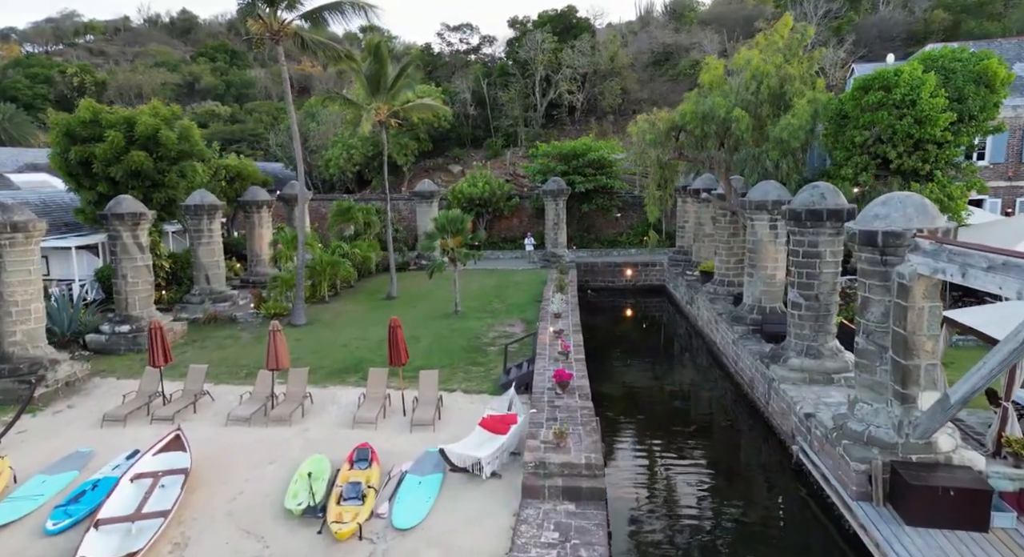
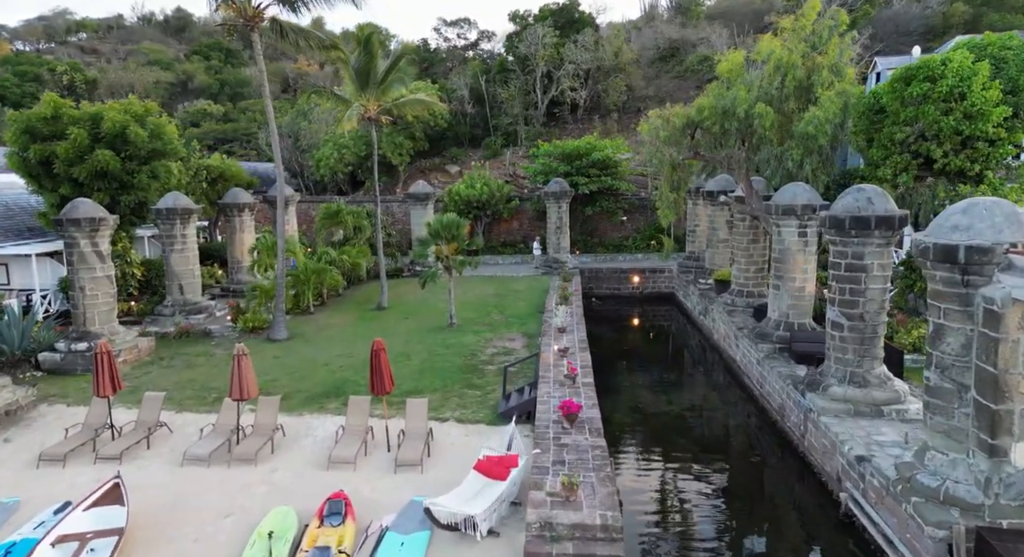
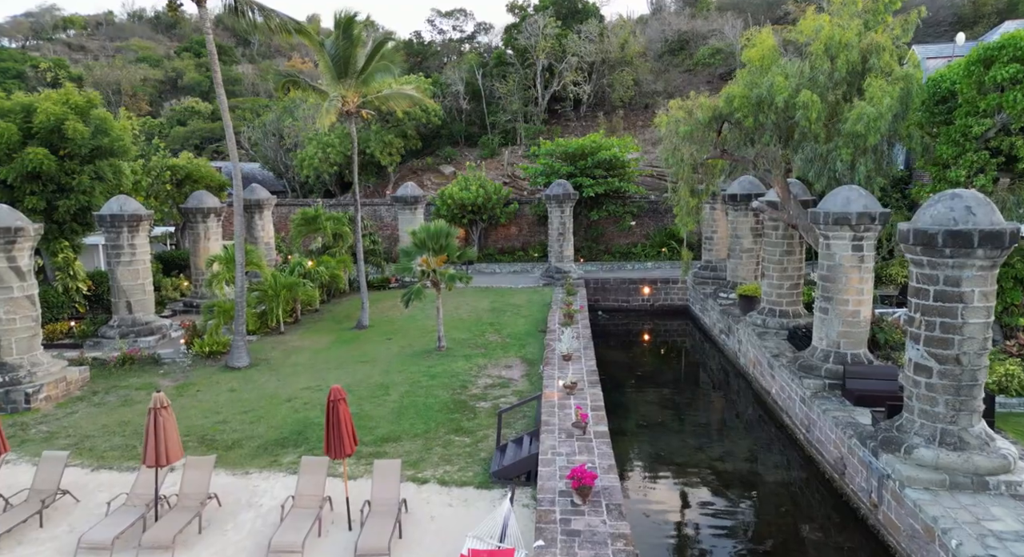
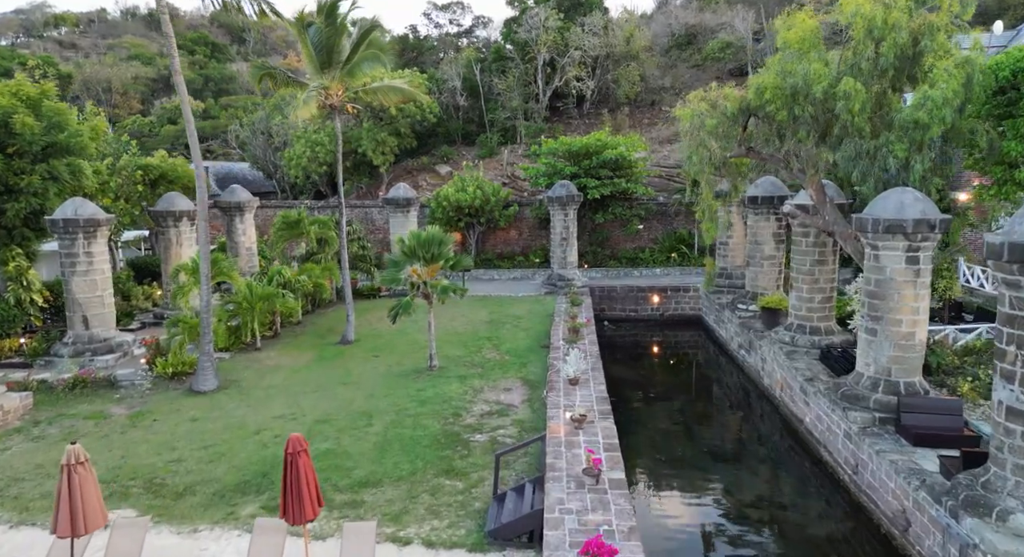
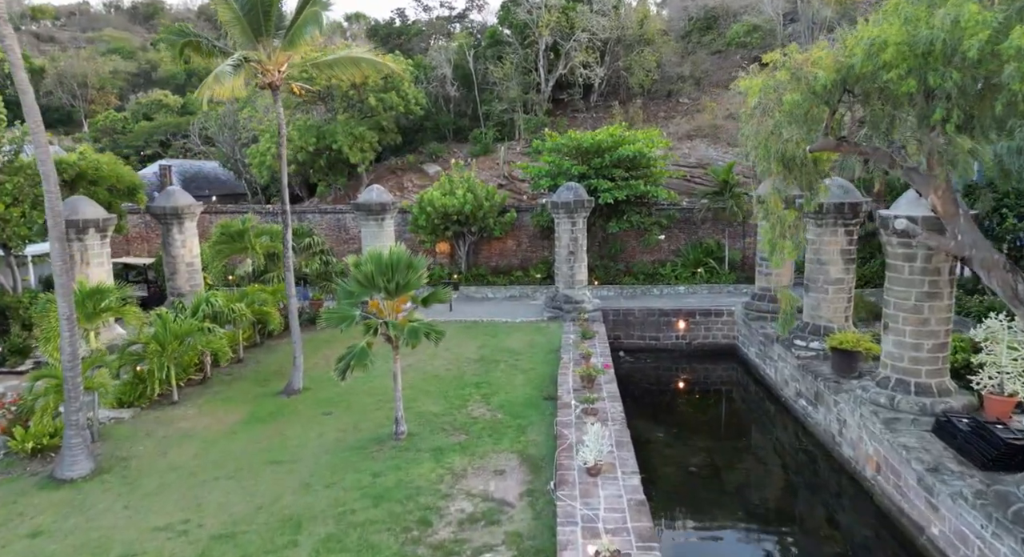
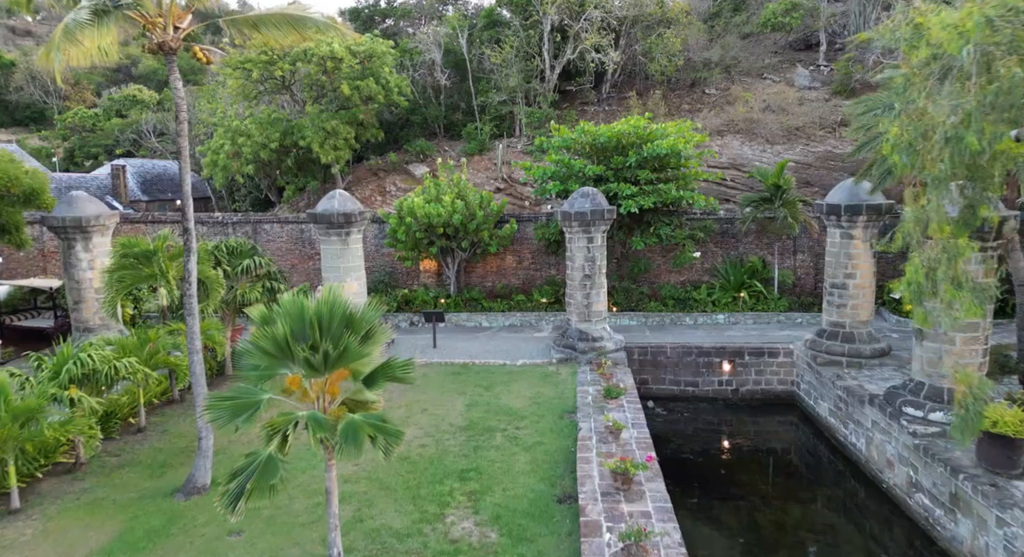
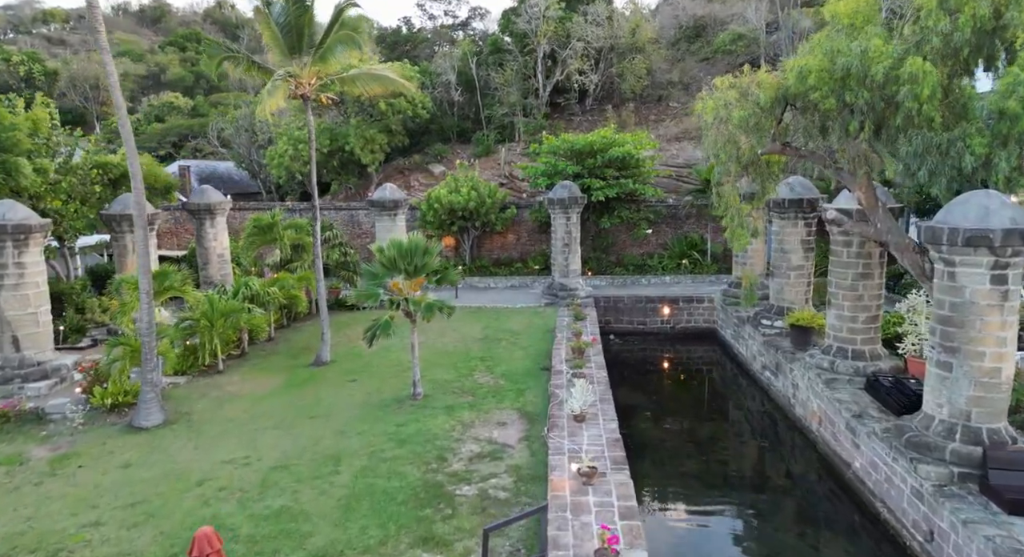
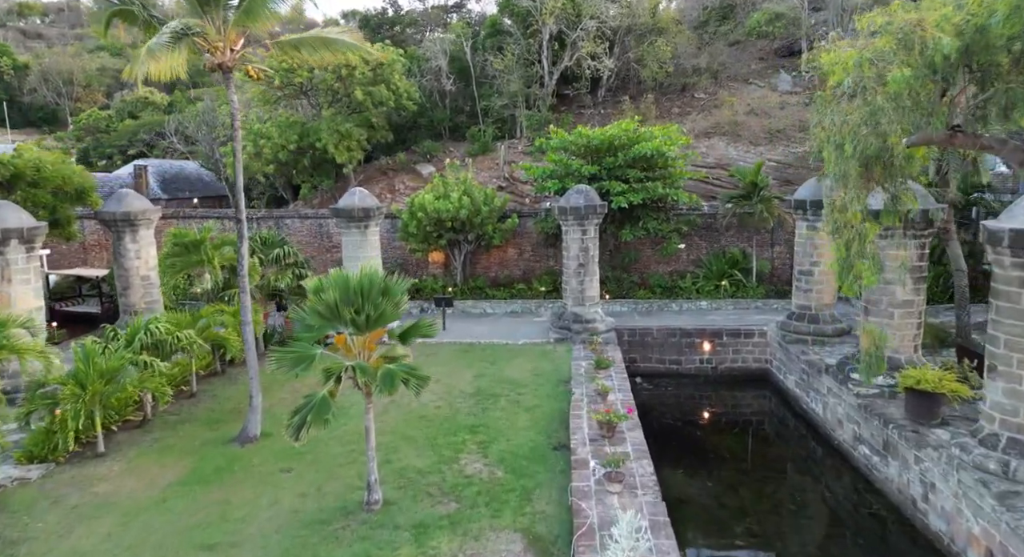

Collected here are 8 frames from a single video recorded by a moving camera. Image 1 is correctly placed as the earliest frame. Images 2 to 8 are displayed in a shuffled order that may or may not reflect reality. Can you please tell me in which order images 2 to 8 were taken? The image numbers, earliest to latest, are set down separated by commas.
2, 3, 4, 7, 5, 8, 6
